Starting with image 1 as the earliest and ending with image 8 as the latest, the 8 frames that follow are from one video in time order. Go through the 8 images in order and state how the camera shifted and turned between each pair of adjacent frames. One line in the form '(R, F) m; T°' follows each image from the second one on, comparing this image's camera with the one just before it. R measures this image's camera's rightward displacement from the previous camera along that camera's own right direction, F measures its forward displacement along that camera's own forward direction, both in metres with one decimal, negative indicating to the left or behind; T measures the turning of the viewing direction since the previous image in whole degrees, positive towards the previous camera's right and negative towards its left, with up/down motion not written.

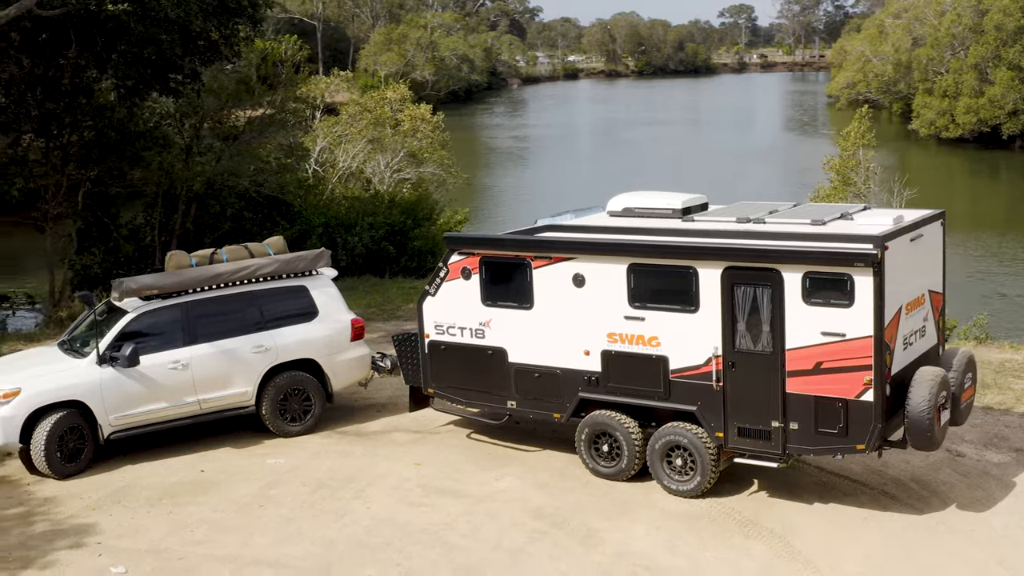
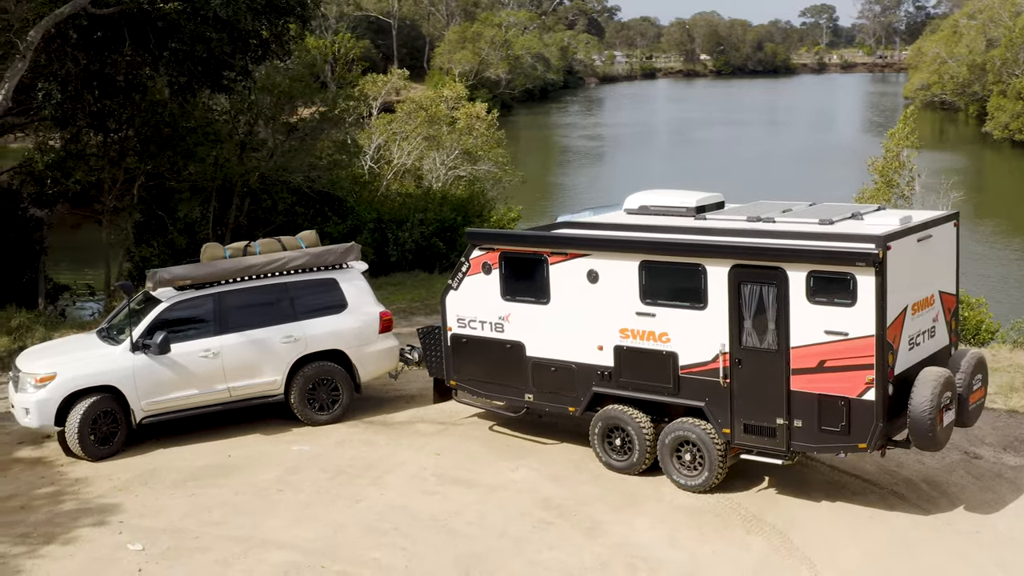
(+0.4, -0.1) m; -3°
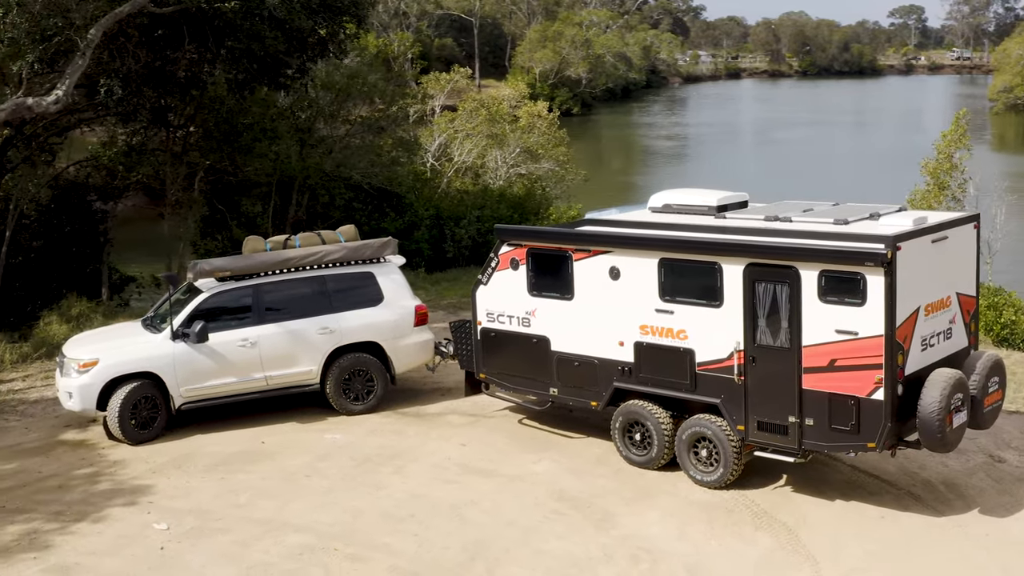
(+0.3, -0.1) m; -3°
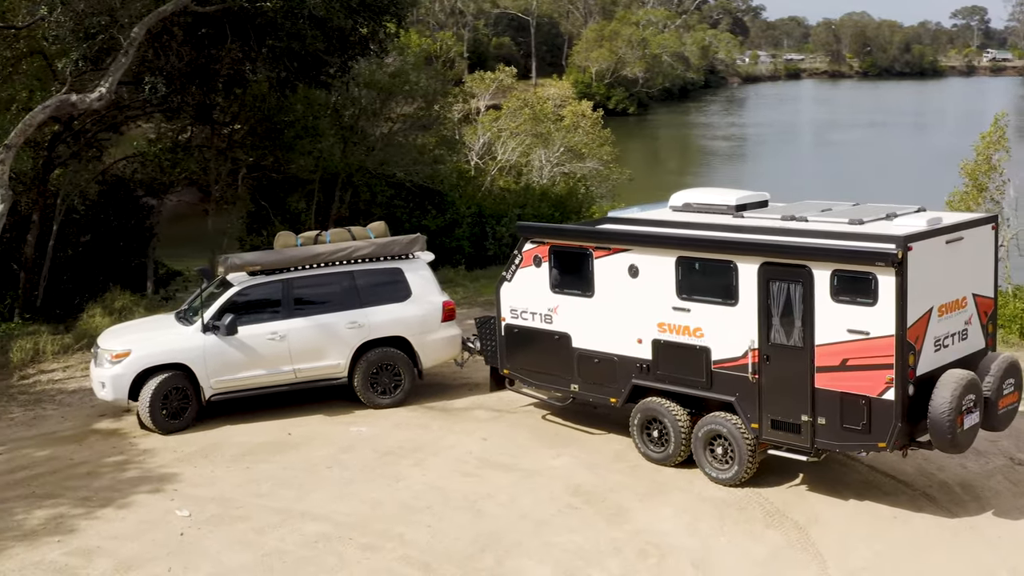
(+0.2, -0.1) m; -3°
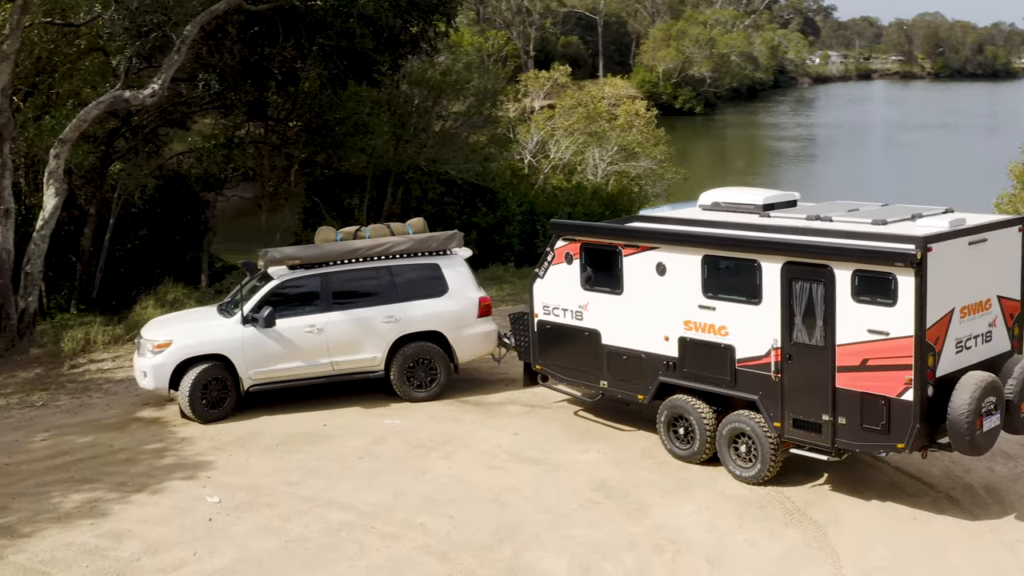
(+0.2, -0.1) m; -3°
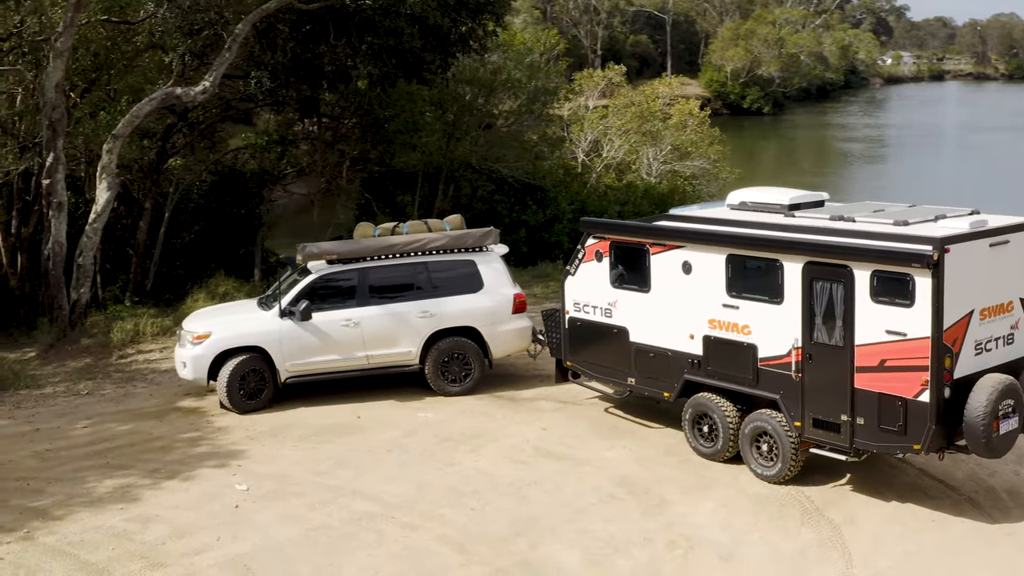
(+0.3, -0.1) m; -3°
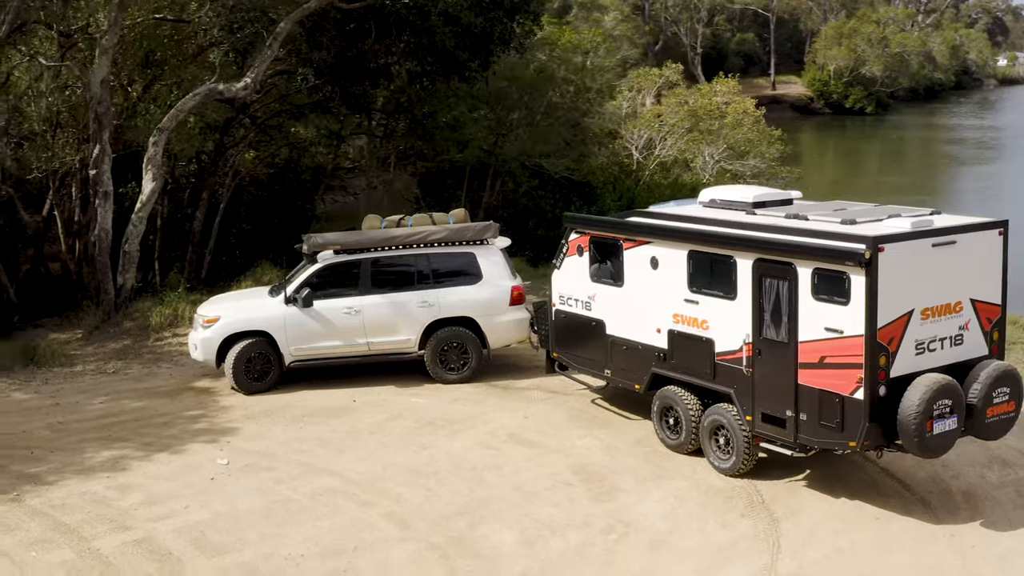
(+0.9, -0.2) m; -4°
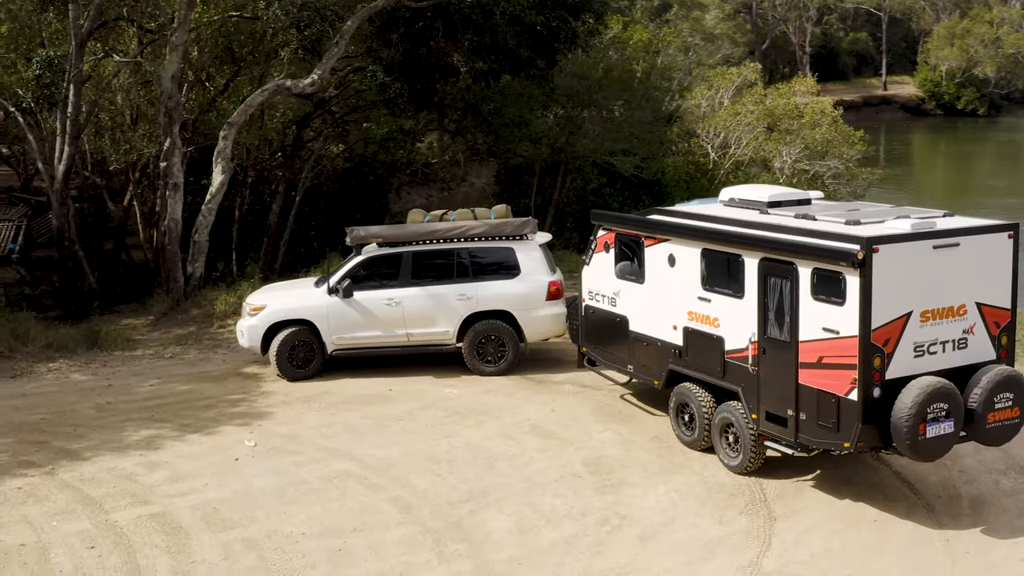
(+0.6, -0.2) m; -5°
